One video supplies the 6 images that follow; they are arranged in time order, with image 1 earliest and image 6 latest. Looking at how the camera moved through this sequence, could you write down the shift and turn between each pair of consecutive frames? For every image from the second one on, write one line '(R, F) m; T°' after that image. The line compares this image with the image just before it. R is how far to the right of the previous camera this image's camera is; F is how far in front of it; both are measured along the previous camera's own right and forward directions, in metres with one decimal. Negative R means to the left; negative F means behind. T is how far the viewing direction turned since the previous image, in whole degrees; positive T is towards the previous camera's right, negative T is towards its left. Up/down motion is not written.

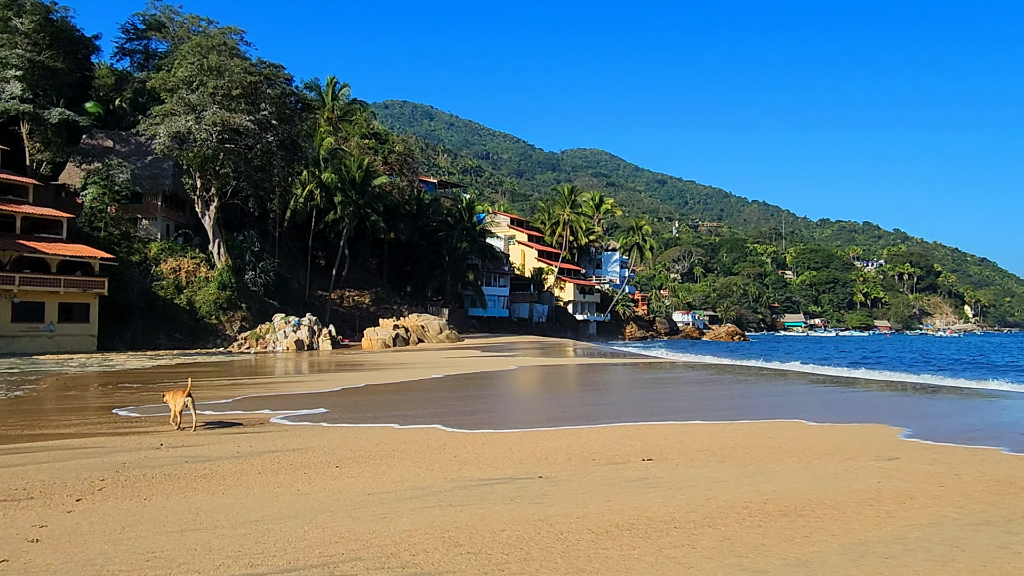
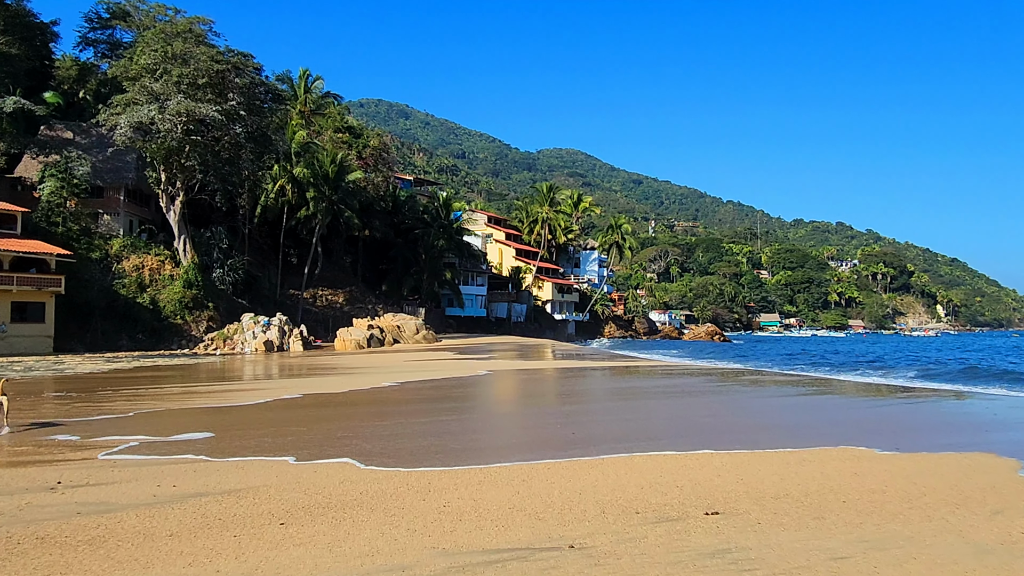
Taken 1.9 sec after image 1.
(-0.2, +1.1) m; +2°
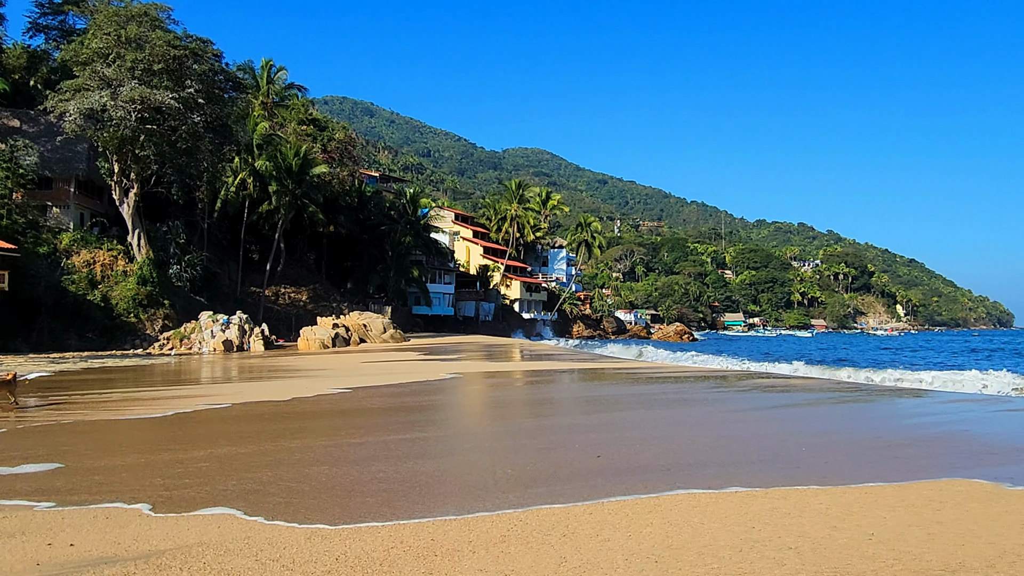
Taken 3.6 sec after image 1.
(-0.3, +0.9) m; +3°
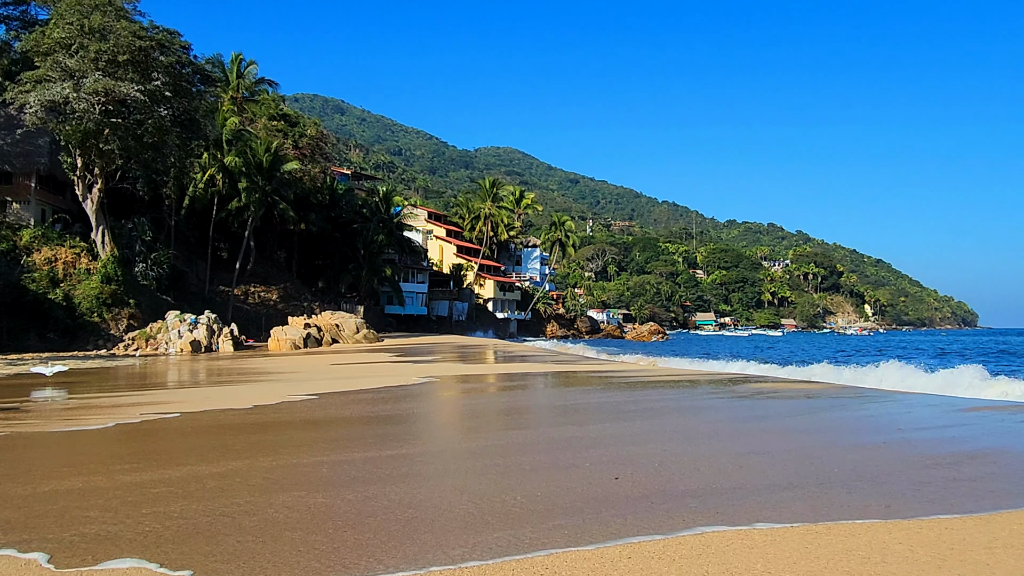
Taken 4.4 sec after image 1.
(-0.2, +0.4) m; +2°
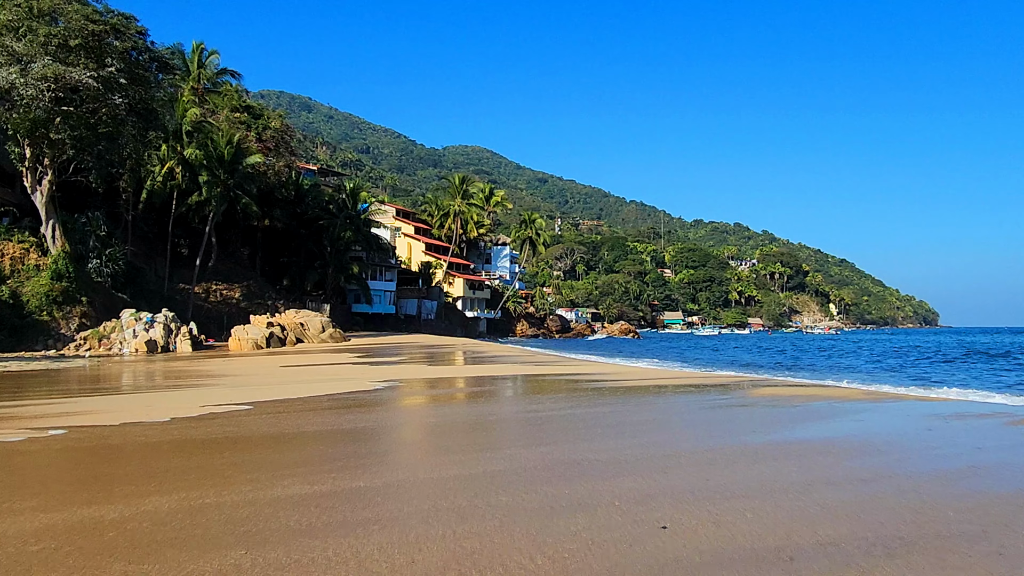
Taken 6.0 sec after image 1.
(-0.2, +0.7) m; +3°
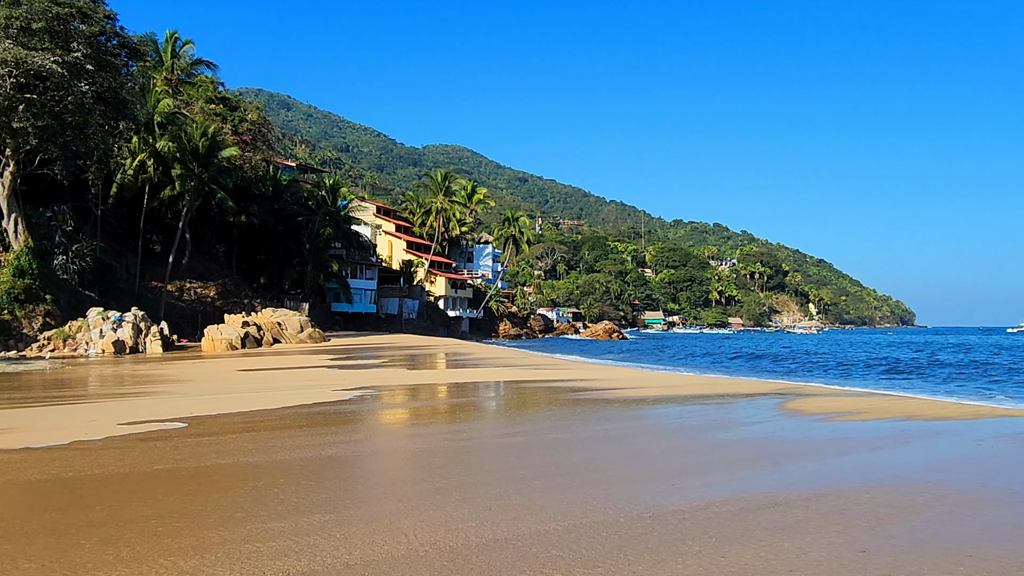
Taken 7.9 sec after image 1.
(-0.3, +1.0) m; +2°
